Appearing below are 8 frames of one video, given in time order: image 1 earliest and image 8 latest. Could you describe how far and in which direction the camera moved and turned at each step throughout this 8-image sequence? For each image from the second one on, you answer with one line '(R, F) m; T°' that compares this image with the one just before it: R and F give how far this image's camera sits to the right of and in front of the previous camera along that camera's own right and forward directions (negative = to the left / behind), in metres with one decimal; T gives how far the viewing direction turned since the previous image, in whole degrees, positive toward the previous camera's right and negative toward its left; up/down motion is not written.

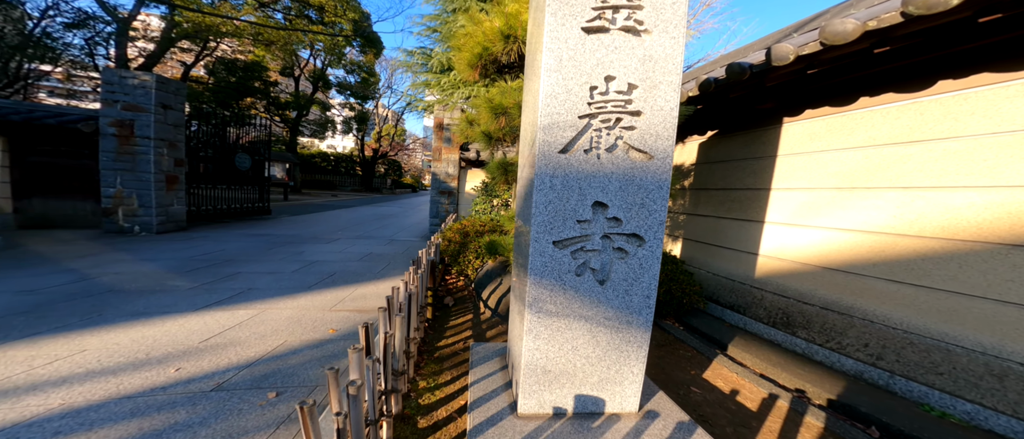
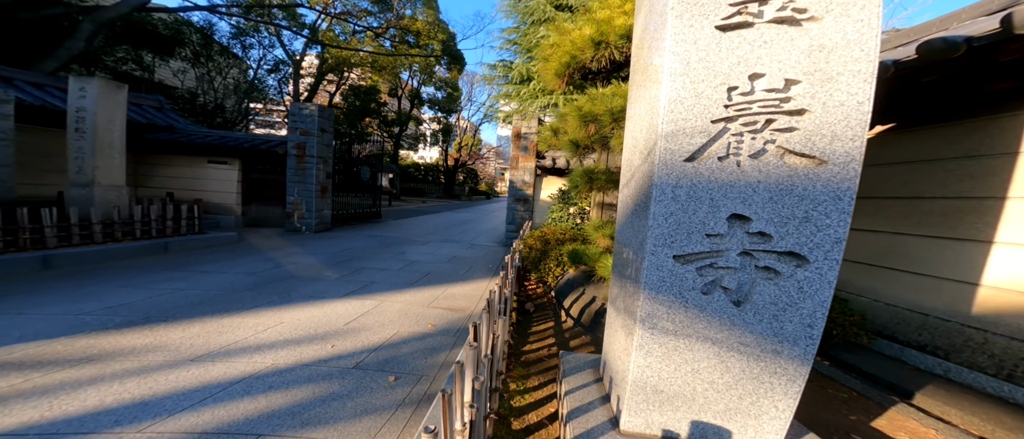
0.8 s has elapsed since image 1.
(0.0, 0.0) m; -11°
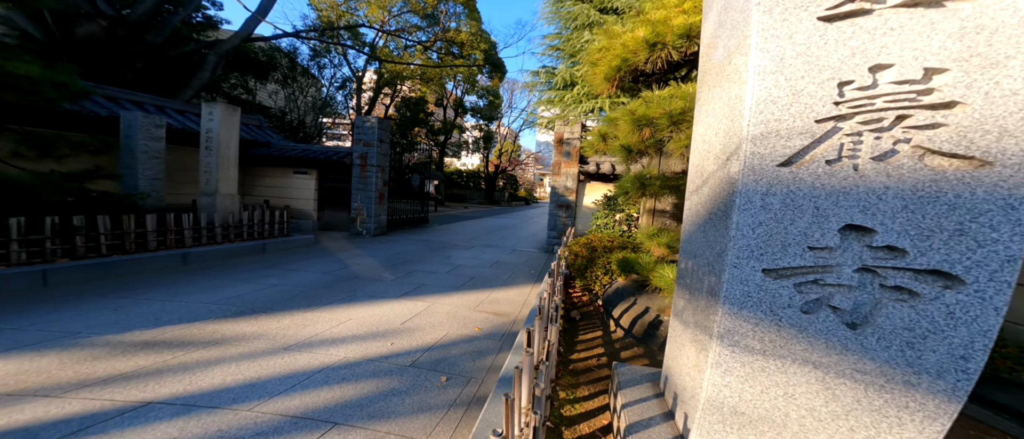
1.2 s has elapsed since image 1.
(0.0, 0.0) m; -6°
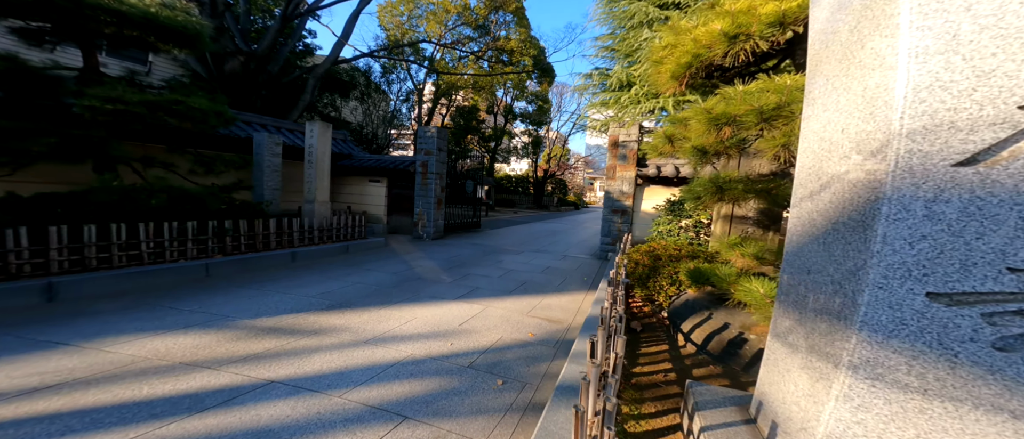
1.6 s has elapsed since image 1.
(0.0, 0.0) m; -8°
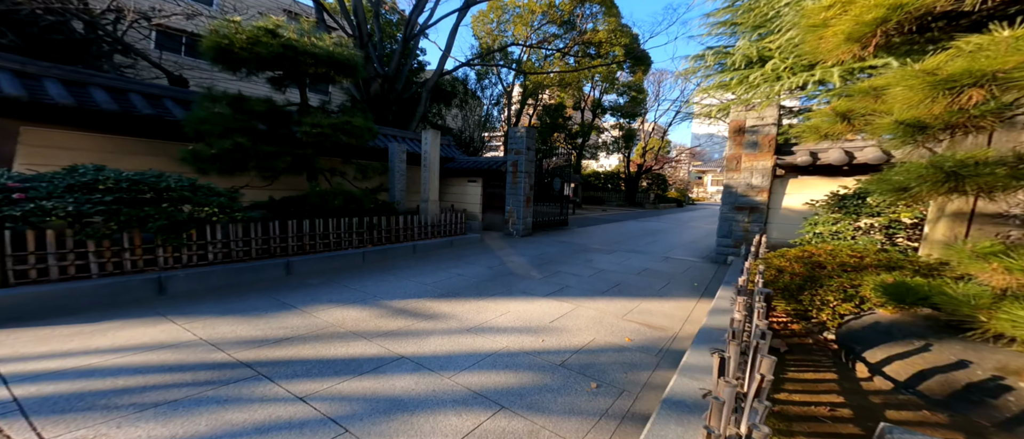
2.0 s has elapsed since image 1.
(-0.1, +0.1) m; -14°
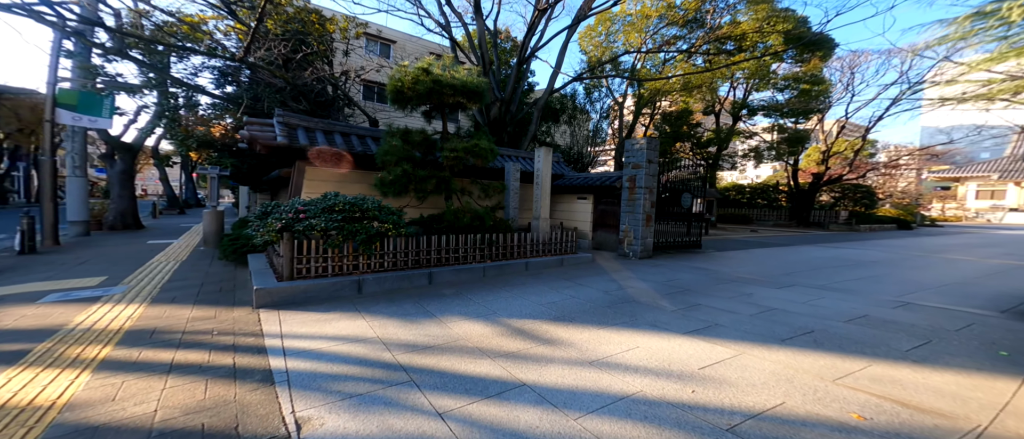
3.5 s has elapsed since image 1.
(-0.4, +0.4) m; -19°
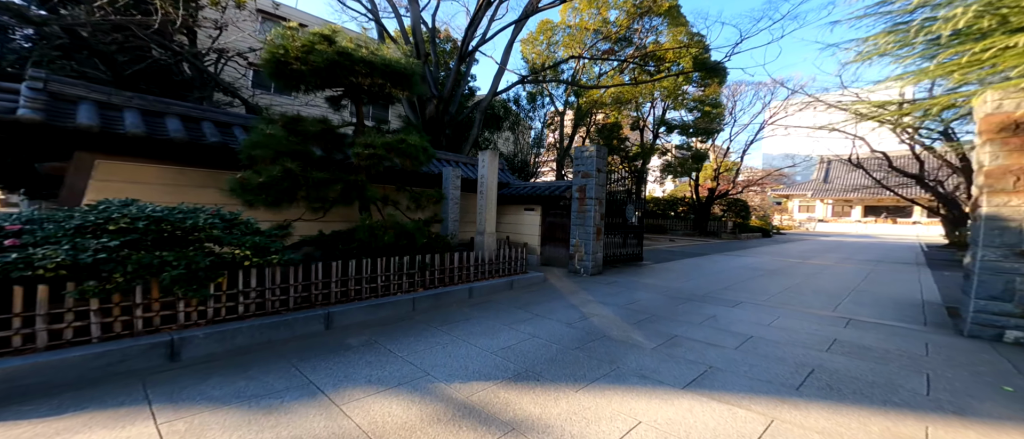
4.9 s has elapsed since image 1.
(-0.1, +1.7) m; +10°
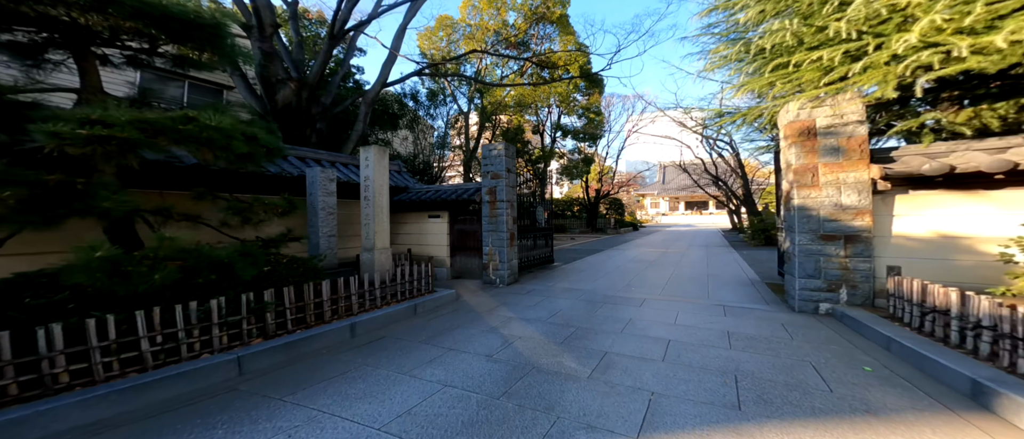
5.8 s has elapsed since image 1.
(+0.3, +1.3) m; +14°
